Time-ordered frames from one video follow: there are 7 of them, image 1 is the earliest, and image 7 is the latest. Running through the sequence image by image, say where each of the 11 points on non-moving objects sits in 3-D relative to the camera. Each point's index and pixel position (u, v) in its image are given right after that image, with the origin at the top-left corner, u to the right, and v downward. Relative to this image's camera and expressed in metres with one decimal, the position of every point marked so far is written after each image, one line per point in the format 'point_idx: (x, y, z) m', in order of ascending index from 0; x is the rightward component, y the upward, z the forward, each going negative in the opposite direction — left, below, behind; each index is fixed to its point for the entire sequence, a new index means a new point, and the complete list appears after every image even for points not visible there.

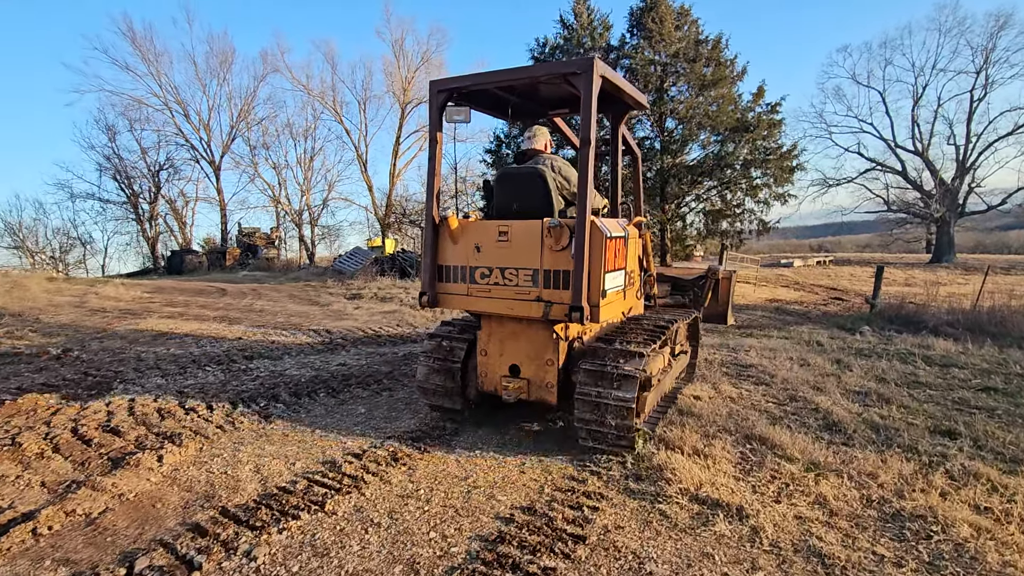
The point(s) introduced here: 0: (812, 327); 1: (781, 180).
0: (+6.3, -0.8, +10.7) m
1: (+8.2, +3.3, +15.8) m
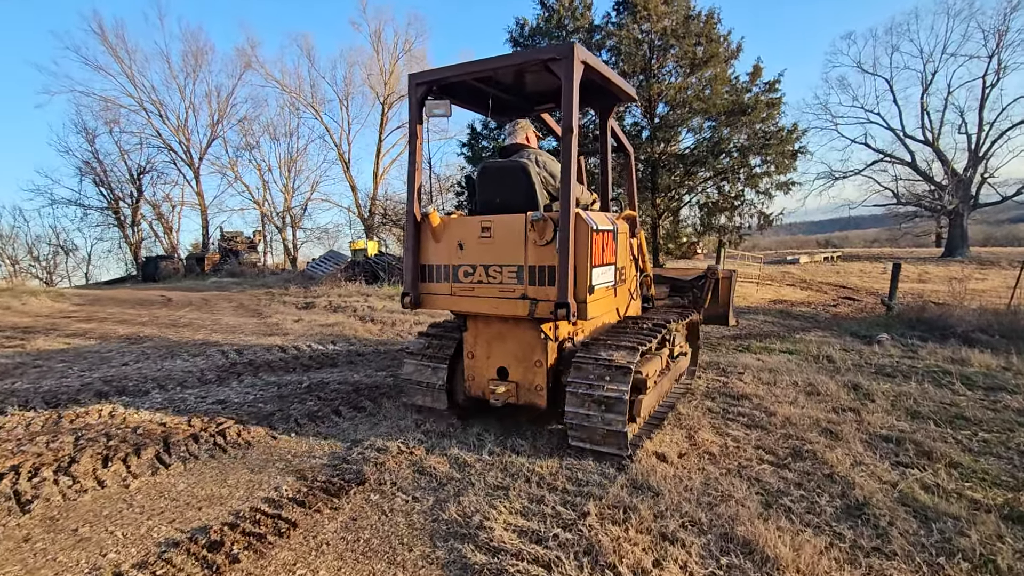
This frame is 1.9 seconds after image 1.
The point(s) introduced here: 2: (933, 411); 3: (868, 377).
0: (+5.6, -0.8, +9.3) m
1: (+7.5, +3.3, +14.3) m
2: (+3.8, -1.1, +4.6) m
3: (+4.0, -1.0, +5.8) m
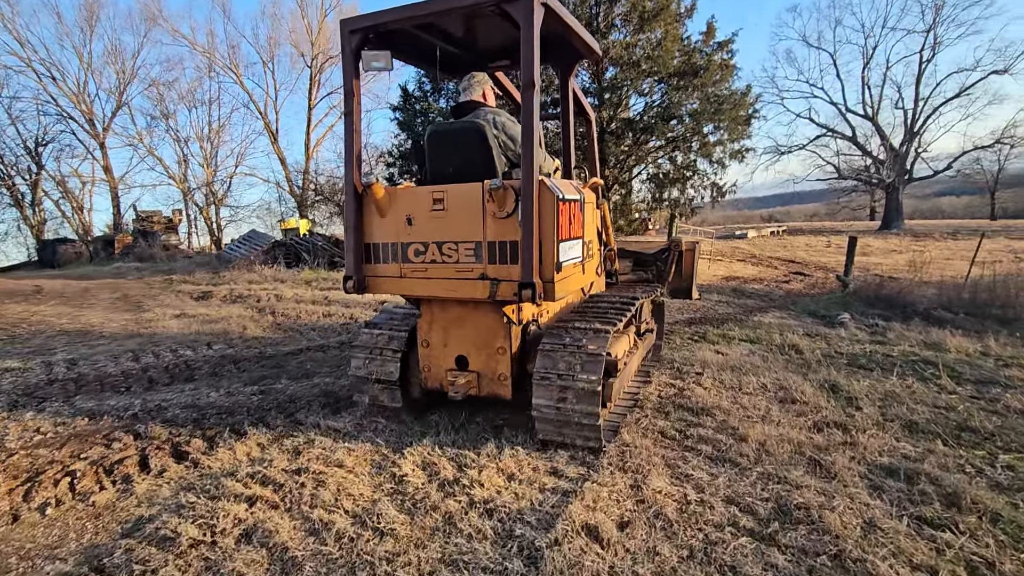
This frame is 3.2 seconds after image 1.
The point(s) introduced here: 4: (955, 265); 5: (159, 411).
0: (+4.5, -0.5, +8.5) m
1: (+5.8, +4.0, +13.5) m
2: (+3.1, -1.0, +3.7) m
3: (+3.2, -0.8, +4.9) m
4: (+13.6, +0.7, +15.7) m
5: (-2.9, -1.0, +4.1) m
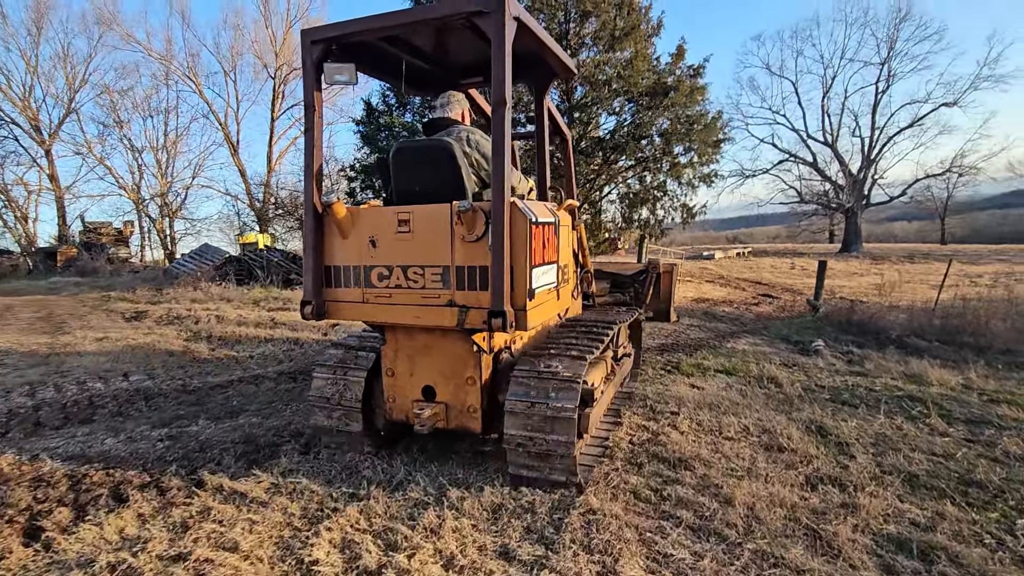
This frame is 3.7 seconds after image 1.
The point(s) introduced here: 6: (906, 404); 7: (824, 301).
0: (+3.9, -0.9, +8.2) m
1: (+5.0, +3.4, +13.4) m
2: (+2.7, -1.2, +3.3) m
3: (+2.8, -1.1, +4.5) m
4: (+12.6, 0.0, +16.0) m
5: (-3.2, -1.2, +3.4) m
6: (+3.7, -1.1, +4.8) m
7: (+6.7, -0.3, +10.9) m
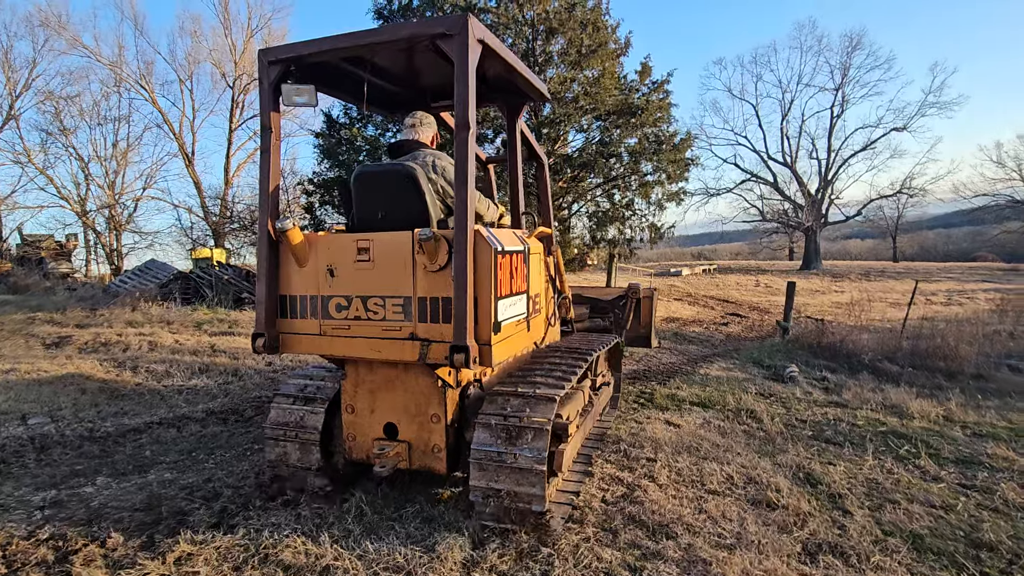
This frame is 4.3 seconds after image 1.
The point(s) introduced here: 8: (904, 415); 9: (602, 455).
0: (+3.3, -1.2, +7.9) m
1: (+4.2, +2.9, +13.3) m
2: (+2.5, -1.4, +3.0) m
3: (+2.5, -1.4, +4.1) m
4: (+11.6, -0.6, +16.2) m
5: (-3.4, -1.4, +2.7) m
6: (+3.4, -1.4, +4.5) m
7: (+6.0, -0.7, +10.8) m
8: (+4.1, -1.3, +5.4) m
9: (+0.7, -1.3, +4.0) m
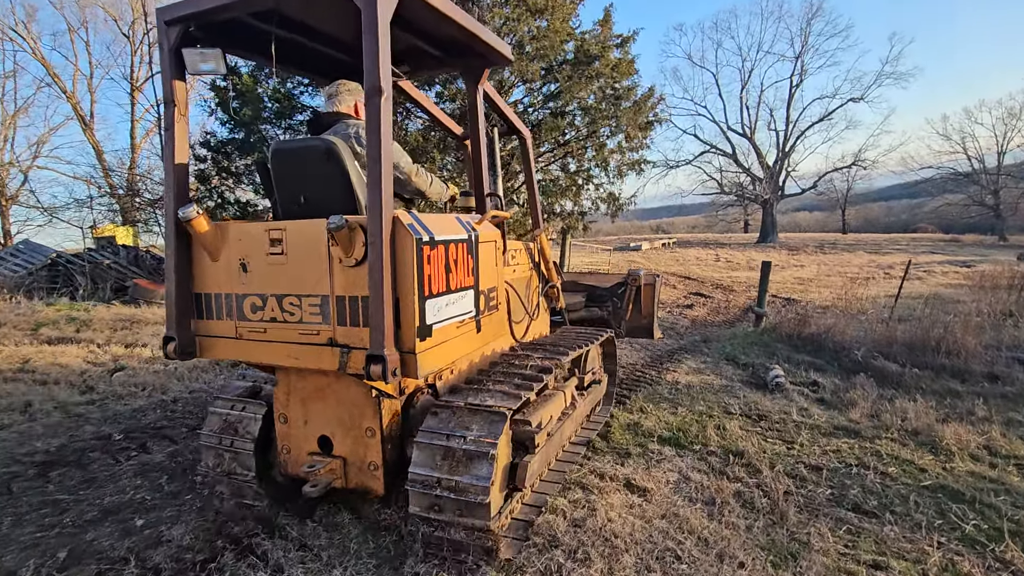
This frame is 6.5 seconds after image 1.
0: (+2.4, -1.0, +6.5) m
1: (+2.8, +3.3, +11.7) m
2: (+1.9, -1.5, +1.5) m
3: (+1.8, -1.4, +2.7) m
4: (+10.0, +0.1, +15.3) m
5: (-4.0, -1.6, +0.8) m
6: (+2.7, -1.3, +3.2) m
7: (+4.8, -0.3, +9.6) m
8: (+3.3, -1.3, +4.0) m
9: (+0.1, -1.4, +2.4) m
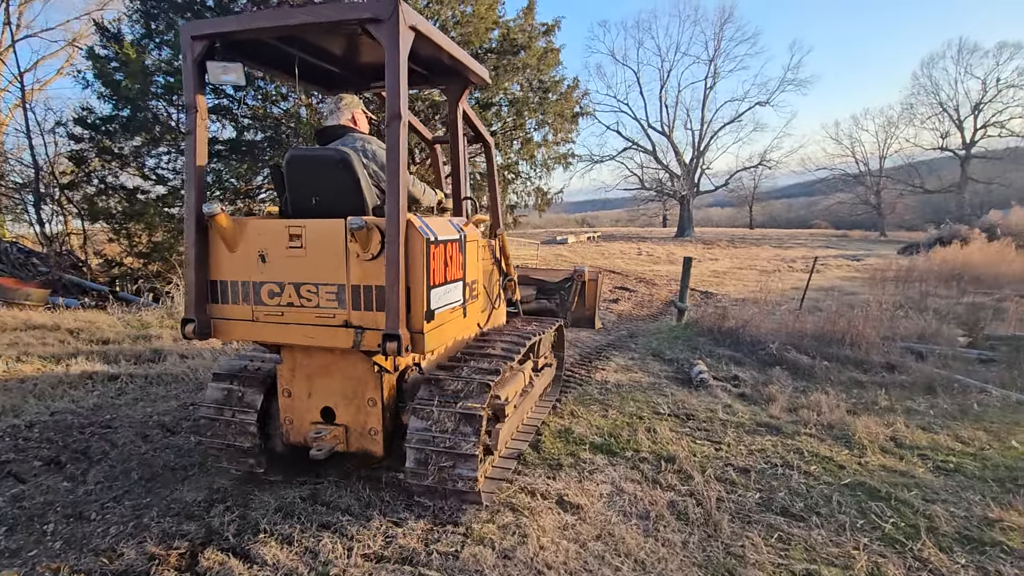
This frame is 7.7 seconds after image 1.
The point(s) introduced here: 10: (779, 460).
0: (+1.4, -1.0, +6.5) m
1: (+1.1, +3.4, +11.6) m
2: (+1.7, -1.5, +1.5) m
3: (+1.4, -1.4, +2.6) m
4: (+7.7, +0.3, +16.3) m
5: (-4.1, -1.7, 0.0) m
6: (+2.2, -1.4, +3.2) m
7: (+3.4, -0.2, +9.9) m
8: (+2.8, -1.3, +4.2) m
9: (-0.3, -1.4, +2.1) m
10: (+2.0, -1.3, +3.8) m
